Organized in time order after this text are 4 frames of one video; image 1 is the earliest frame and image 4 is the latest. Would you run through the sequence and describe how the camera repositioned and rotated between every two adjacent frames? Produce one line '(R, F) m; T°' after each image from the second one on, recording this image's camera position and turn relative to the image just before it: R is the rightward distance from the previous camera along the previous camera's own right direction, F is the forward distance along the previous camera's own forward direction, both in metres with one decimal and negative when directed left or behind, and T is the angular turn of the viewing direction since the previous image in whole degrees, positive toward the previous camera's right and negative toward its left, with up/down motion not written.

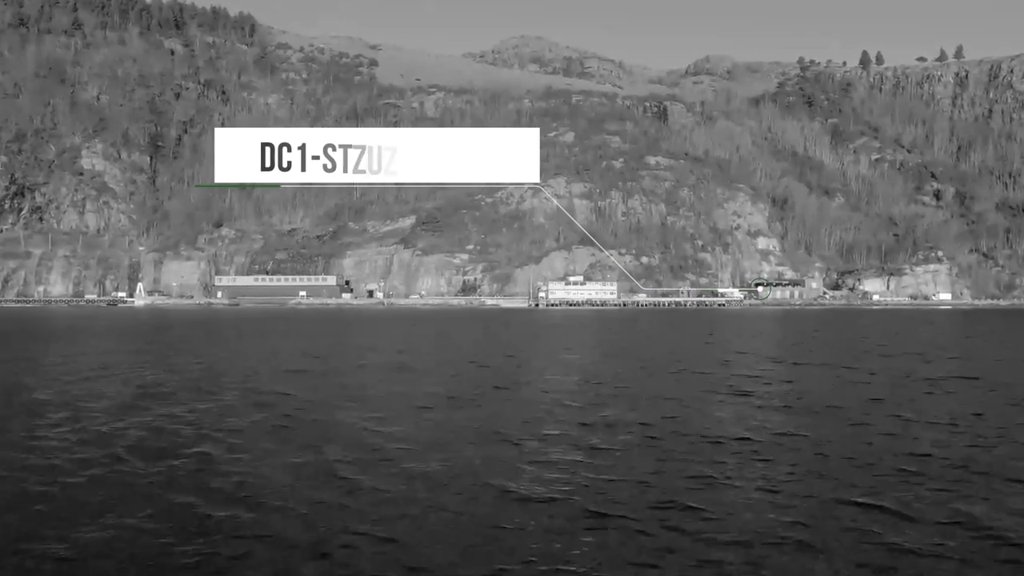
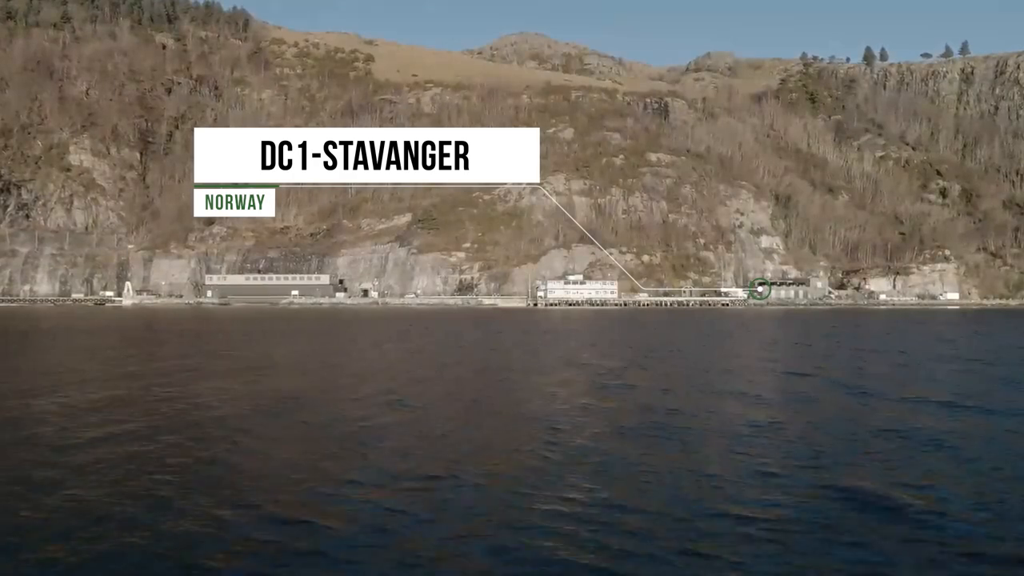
(+0.1, +2.1) m; 0°
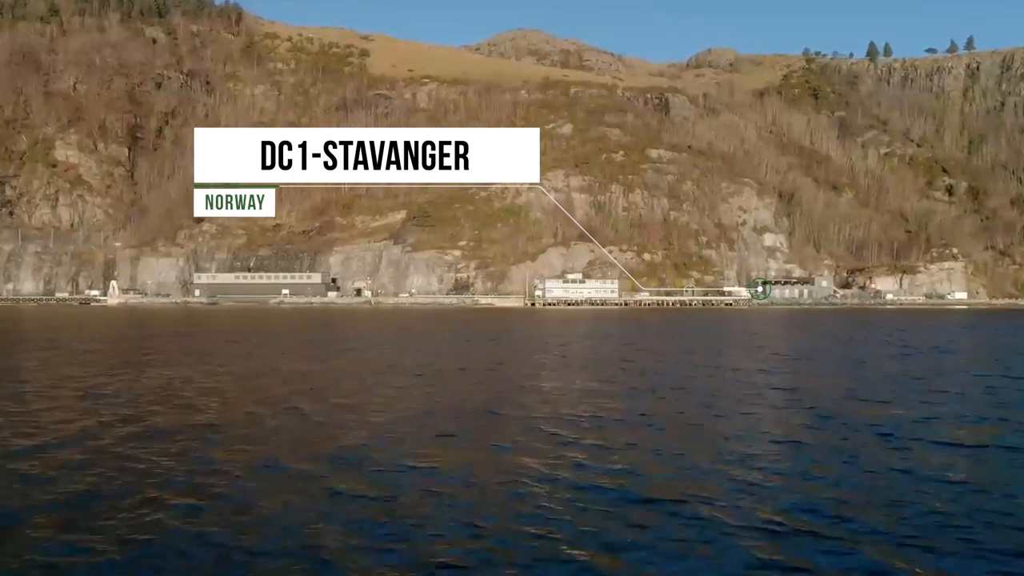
(+0.1, +2.3) m; 0°
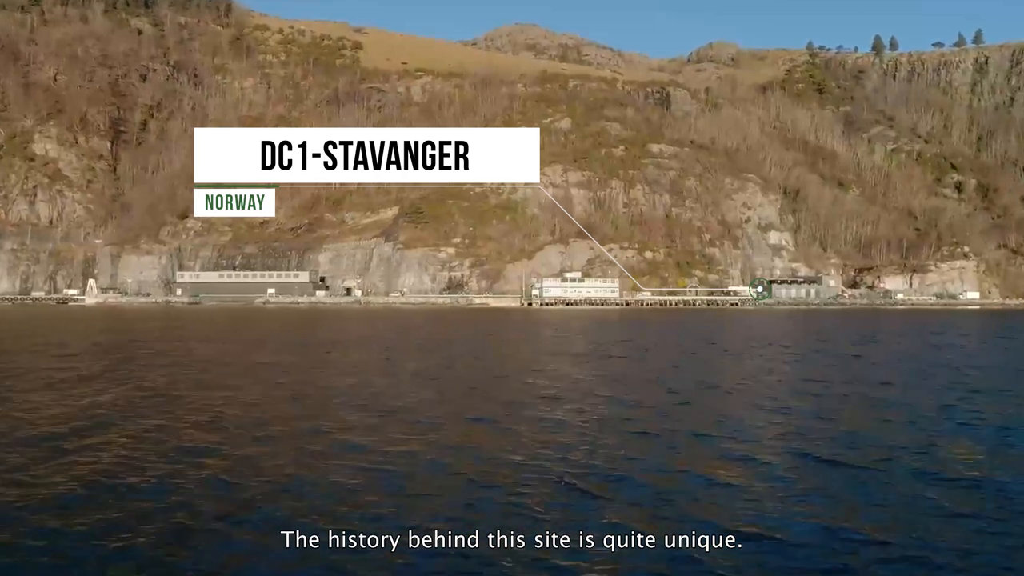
(+0.2, +3.2) m; 0°
